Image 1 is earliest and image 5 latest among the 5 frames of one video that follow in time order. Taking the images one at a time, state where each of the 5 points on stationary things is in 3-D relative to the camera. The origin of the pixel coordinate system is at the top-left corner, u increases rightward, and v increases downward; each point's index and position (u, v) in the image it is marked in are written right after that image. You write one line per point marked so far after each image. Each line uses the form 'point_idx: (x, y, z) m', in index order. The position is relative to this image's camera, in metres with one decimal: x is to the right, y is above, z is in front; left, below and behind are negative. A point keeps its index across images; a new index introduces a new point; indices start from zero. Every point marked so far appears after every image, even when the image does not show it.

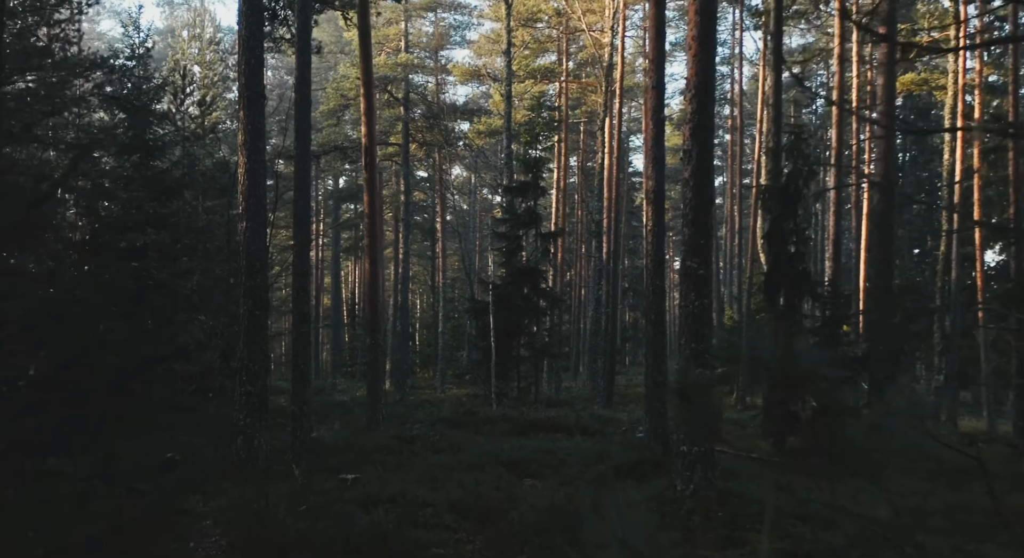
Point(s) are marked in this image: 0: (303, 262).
0: (-3.7, +0.3, +19.8) m
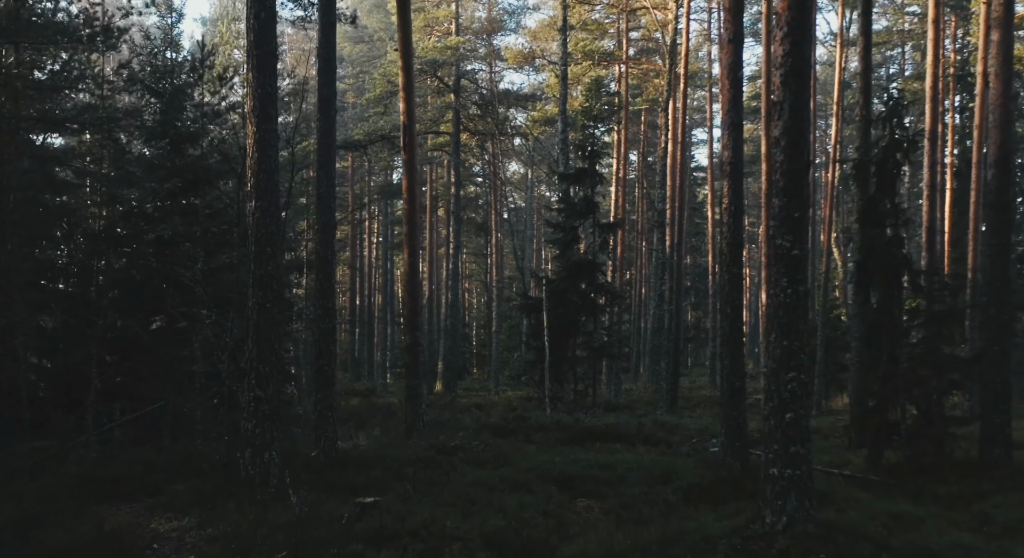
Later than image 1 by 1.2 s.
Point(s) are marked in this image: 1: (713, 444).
0: (-2.9, +0.4, +17.9) m
1: (+3.5, -2.9, +19.7) m
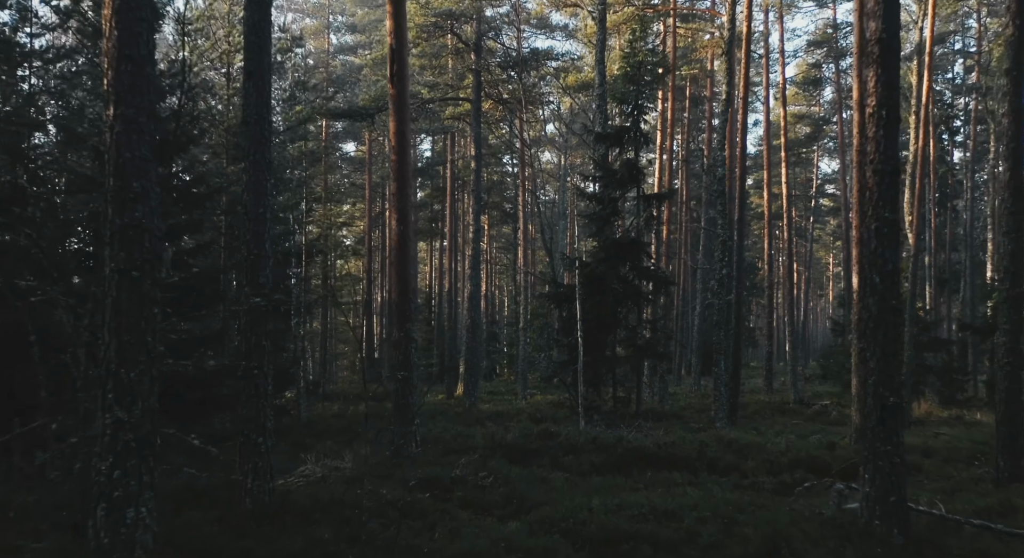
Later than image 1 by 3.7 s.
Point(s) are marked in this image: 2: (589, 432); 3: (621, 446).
0: (-2.6, +0.7, +13.3) m
1: (+3.8, -2.5, +15.0) m
2: (+1.3, -2.5, +18.2) m
3: (+1.7, -2.5, +16.9) m
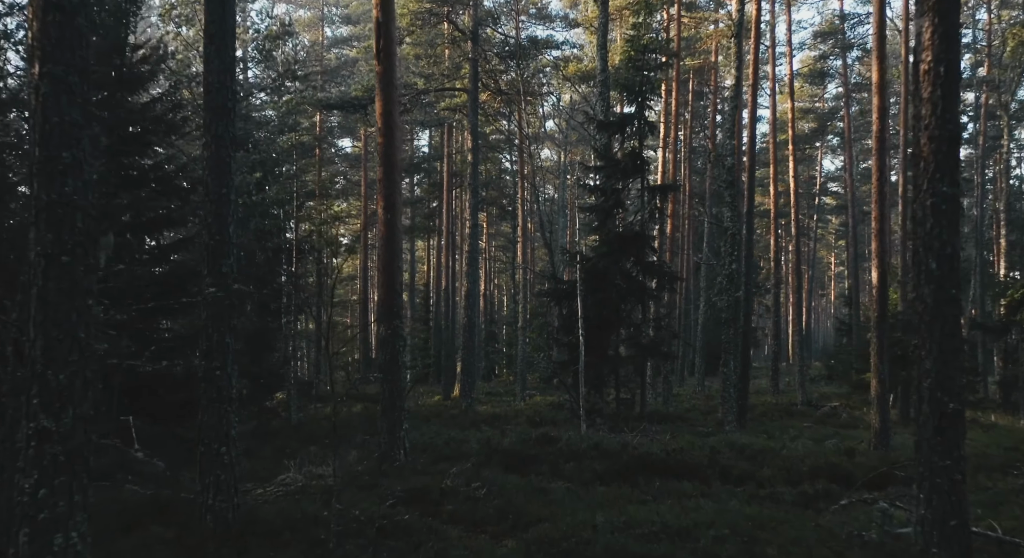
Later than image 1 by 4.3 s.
0: (-2.7, +0.8, +12.2) m
1: (+3.7, -2.4, +13.9) m
2: (+1.2, -2.4, +17.0) m
3: (+1.6, -2.4, +15.8) m
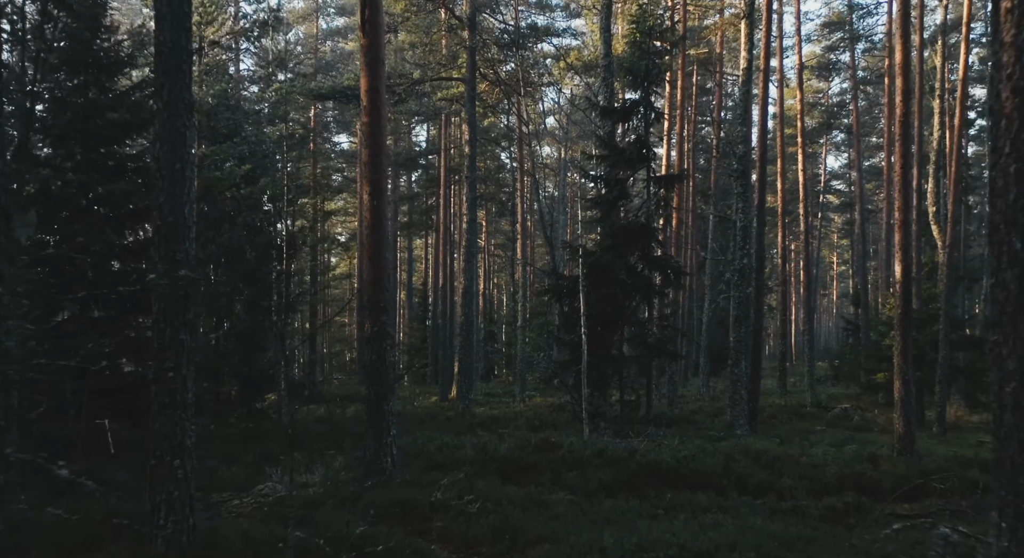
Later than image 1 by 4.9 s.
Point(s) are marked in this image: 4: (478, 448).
0: (-2.7, +0.9, +11.1) m
1: (+3.7, -2.4, +12.8) m
2: (+1.2, -2.3, +15.9) m
3: (+1.6, -2.3, +14.7) m
4: (-0.5, -2.3, +15.9) m
